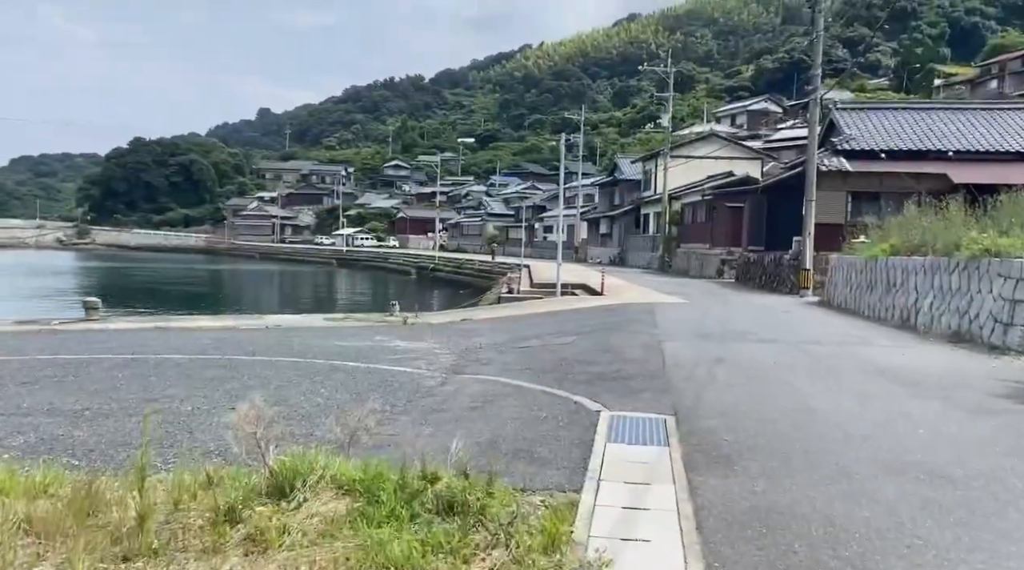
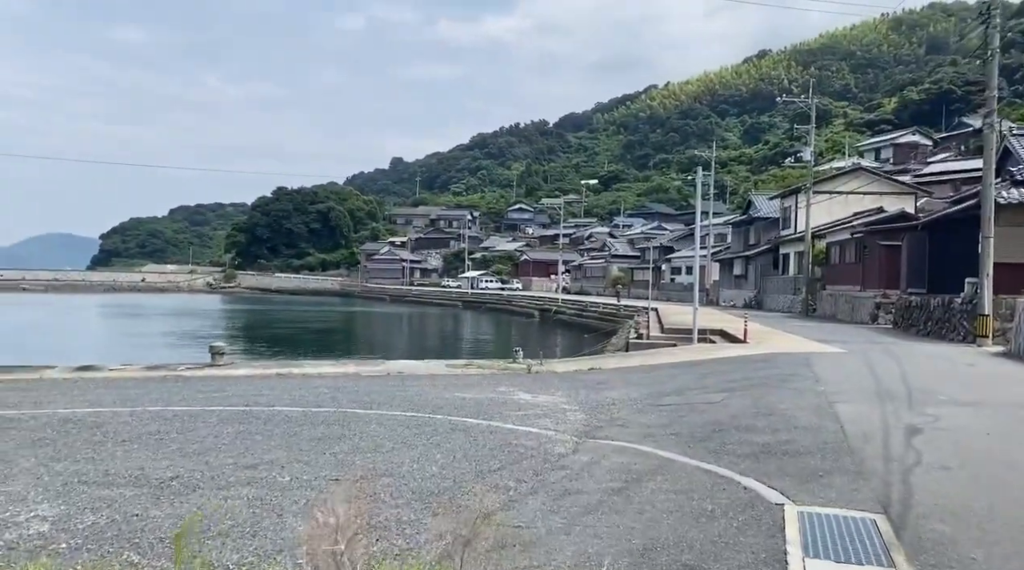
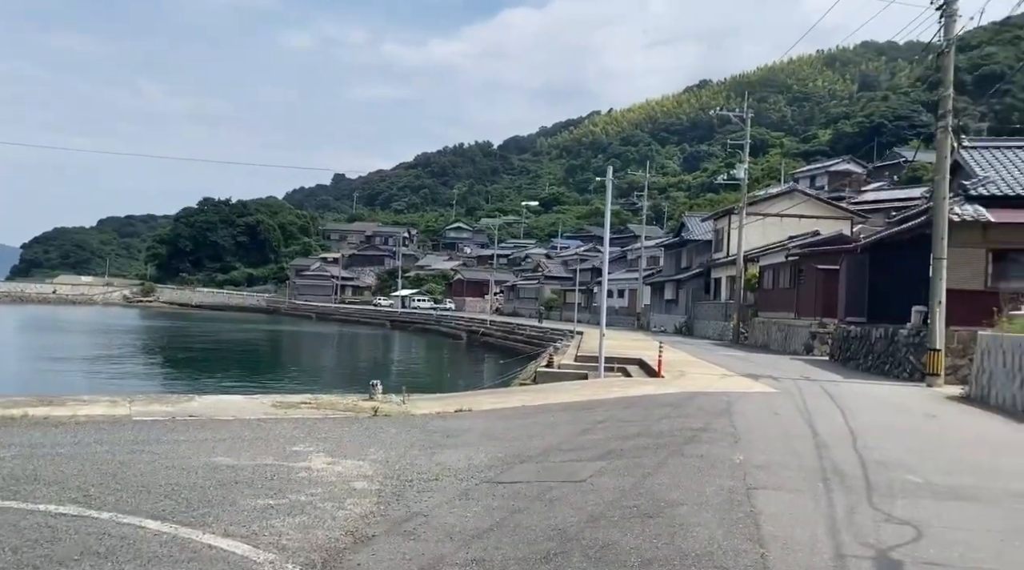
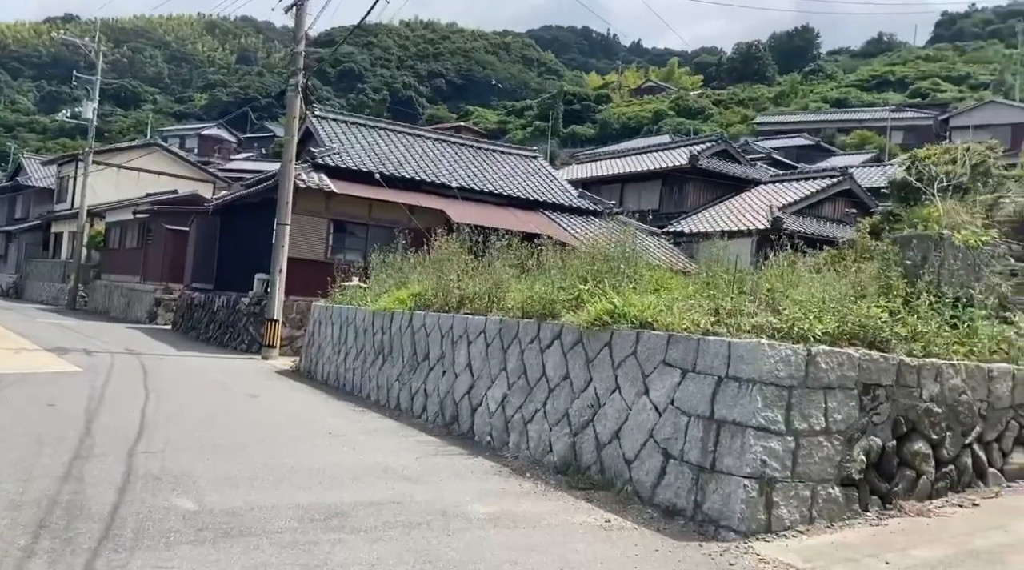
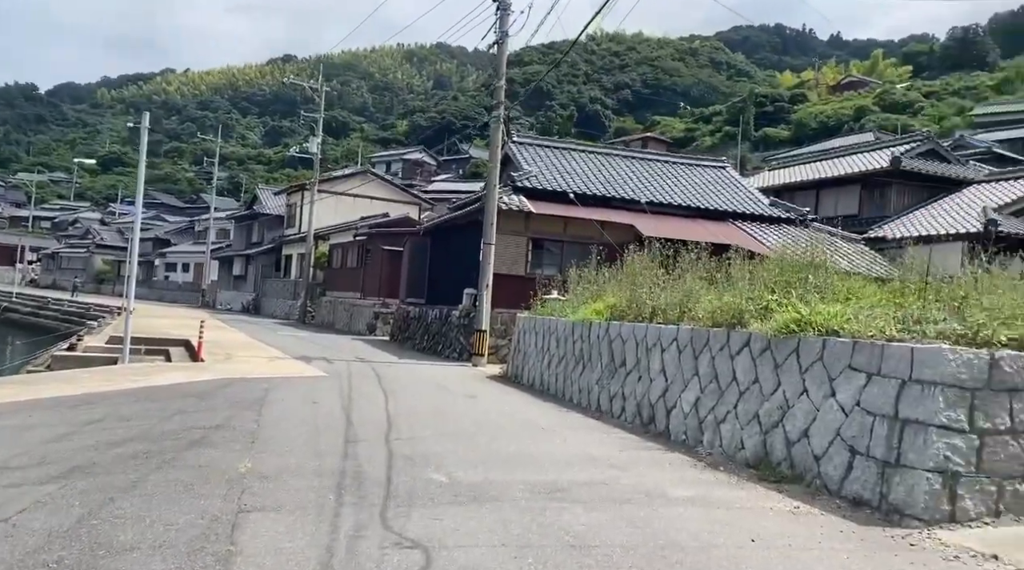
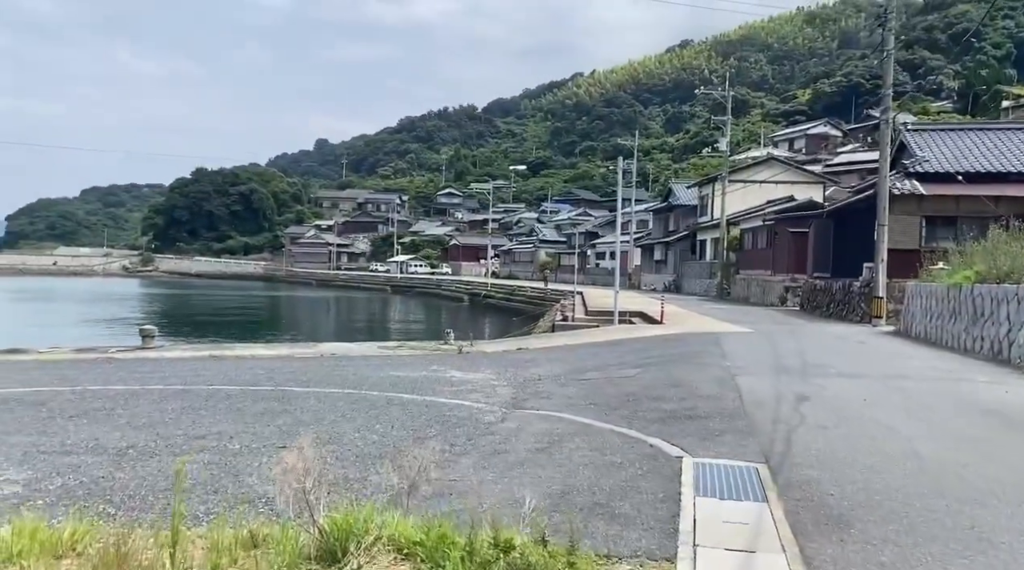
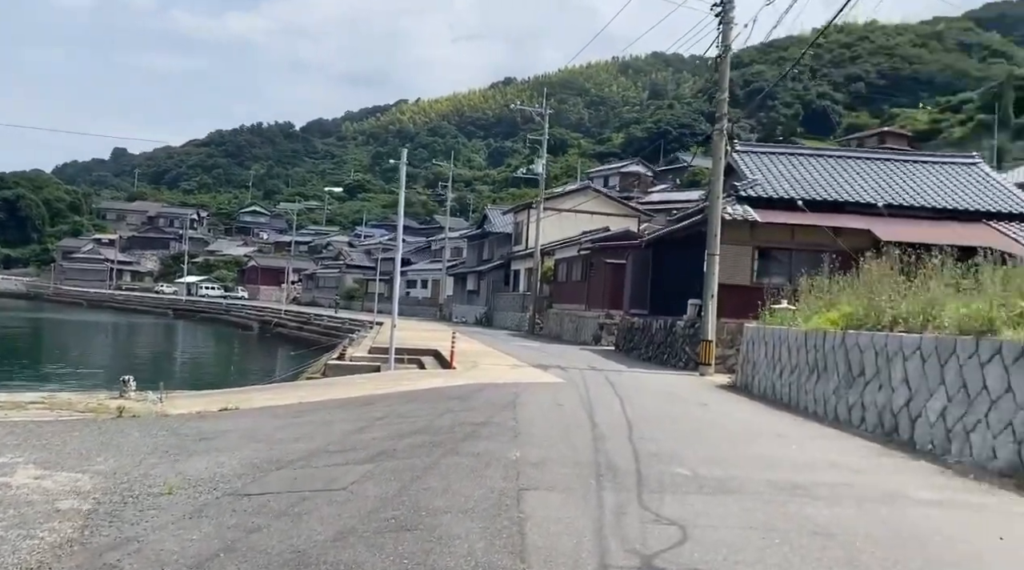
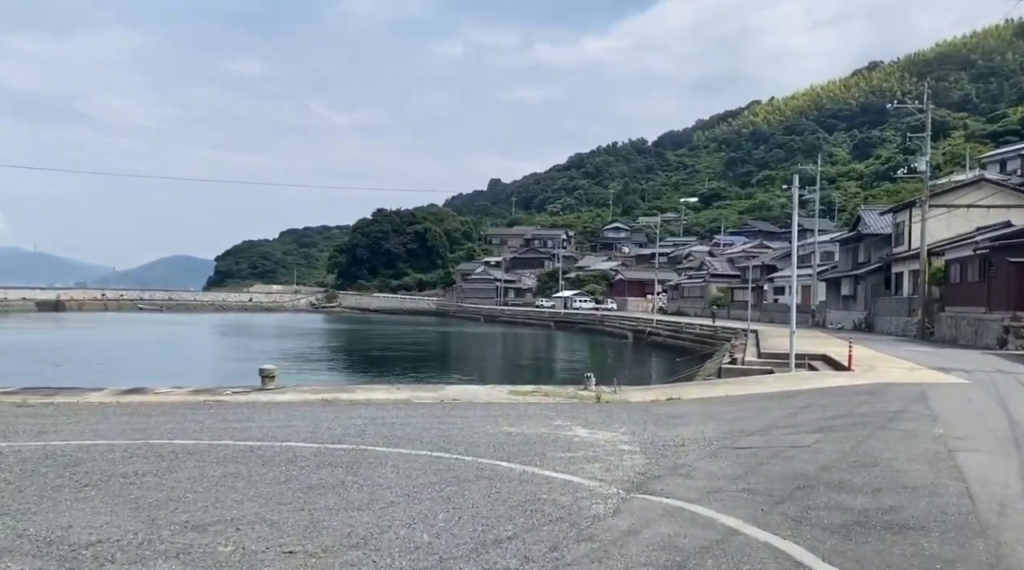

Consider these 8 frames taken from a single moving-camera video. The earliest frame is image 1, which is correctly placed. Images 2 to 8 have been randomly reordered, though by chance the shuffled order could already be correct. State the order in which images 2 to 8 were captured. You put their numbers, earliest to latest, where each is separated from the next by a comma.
6, 2, 8, 3, 7, 5, 4
